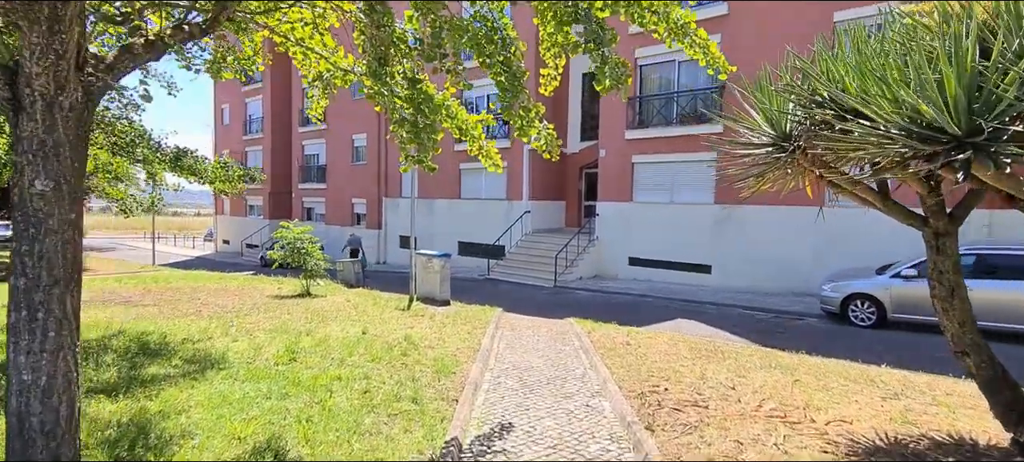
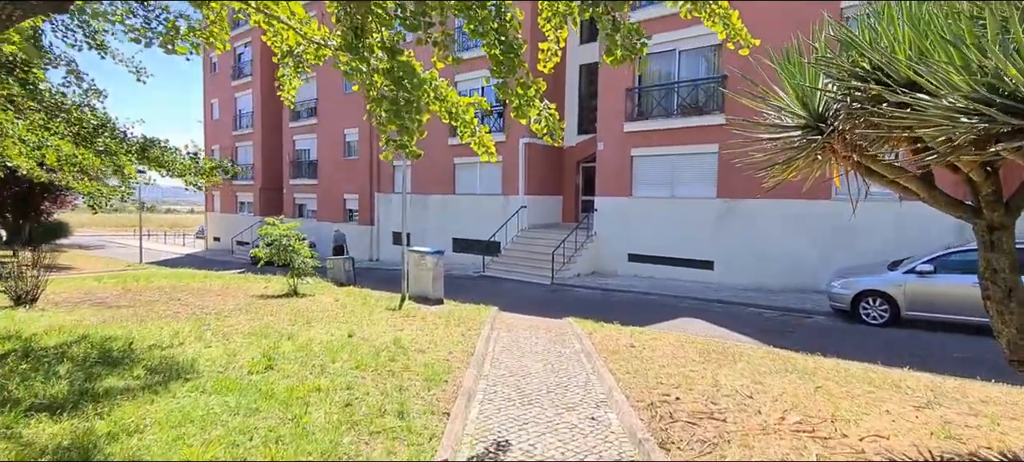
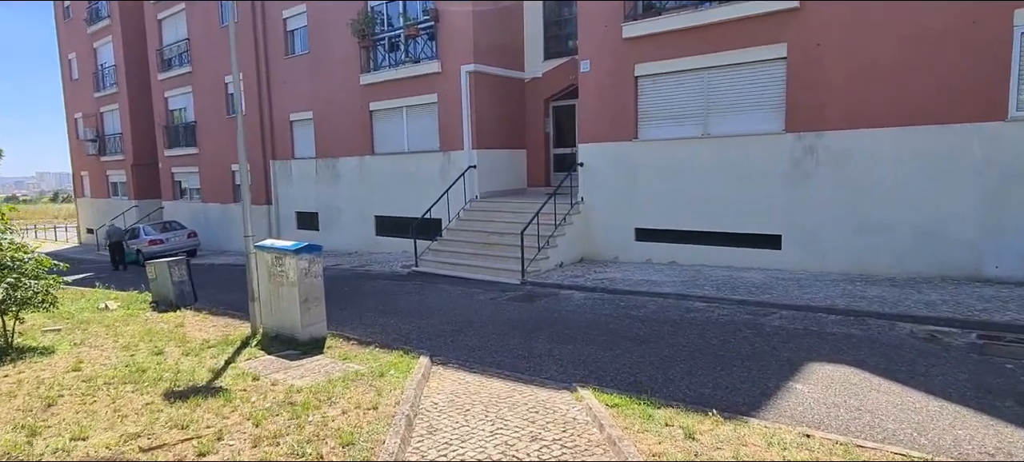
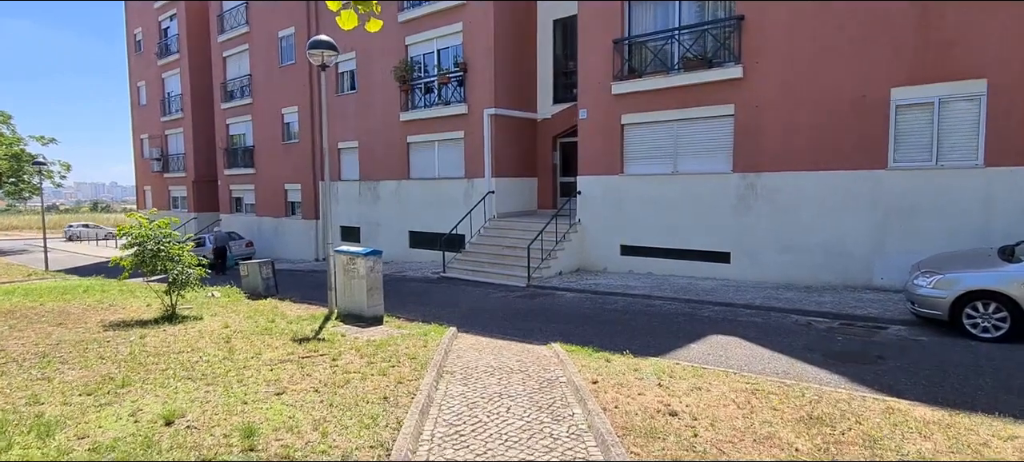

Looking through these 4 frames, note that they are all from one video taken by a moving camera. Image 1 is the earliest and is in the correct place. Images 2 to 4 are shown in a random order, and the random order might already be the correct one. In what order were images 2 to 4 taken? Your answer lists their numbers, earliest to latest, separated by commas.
2, 4, 3
